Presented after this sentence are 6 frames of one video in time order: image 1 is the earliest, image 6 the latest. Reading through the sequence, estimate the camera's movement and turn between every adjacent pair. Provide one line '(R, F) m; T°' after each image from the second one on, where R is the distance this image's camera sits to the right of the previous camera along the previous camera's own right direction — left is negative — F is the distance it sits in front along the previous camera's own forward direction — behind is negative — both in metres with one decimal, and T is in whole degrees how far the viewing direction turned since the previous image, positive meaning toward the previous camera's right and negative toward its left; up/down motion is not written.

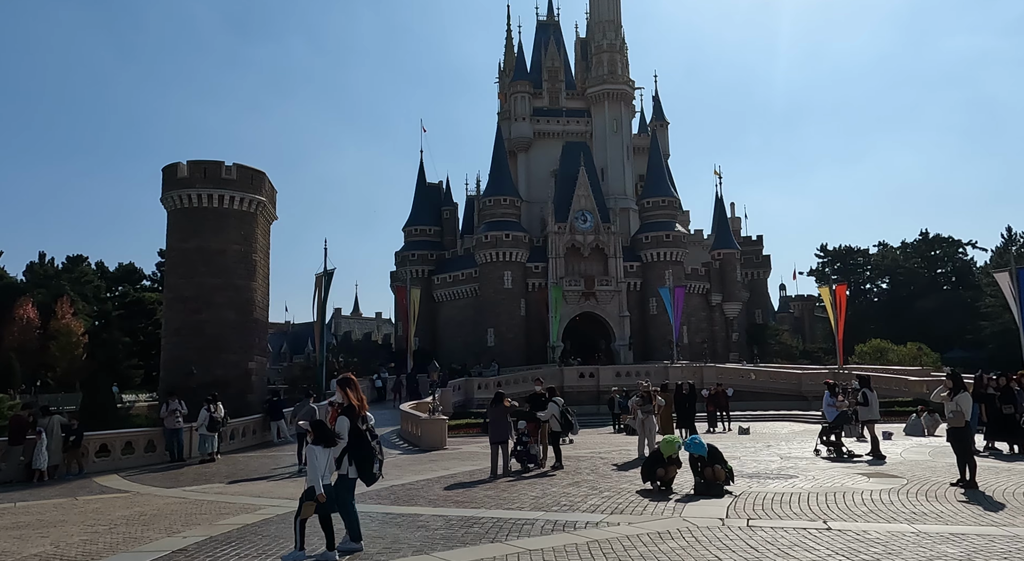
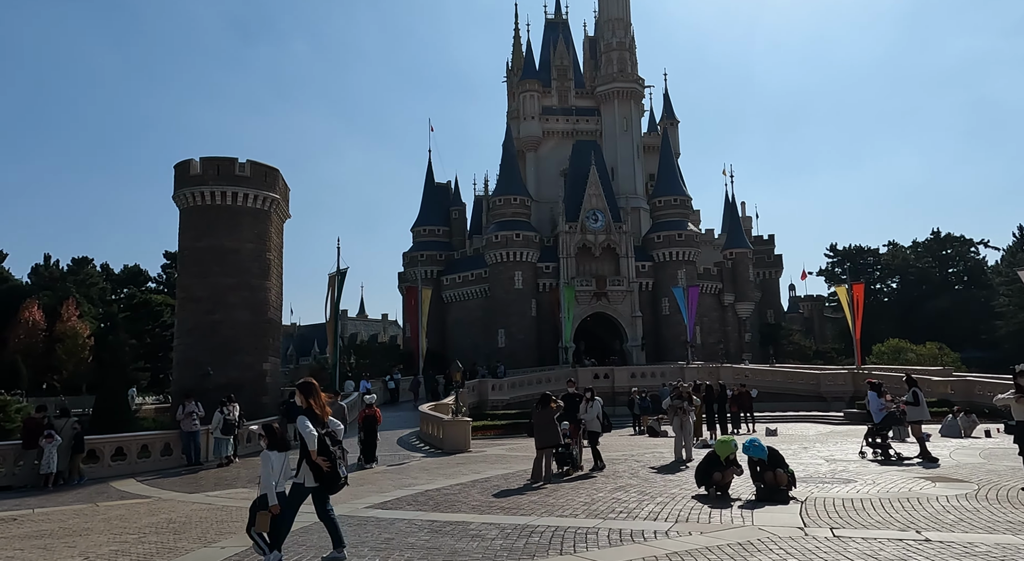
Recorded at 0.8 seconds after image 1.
(-0.6, +0.6) m; 0°
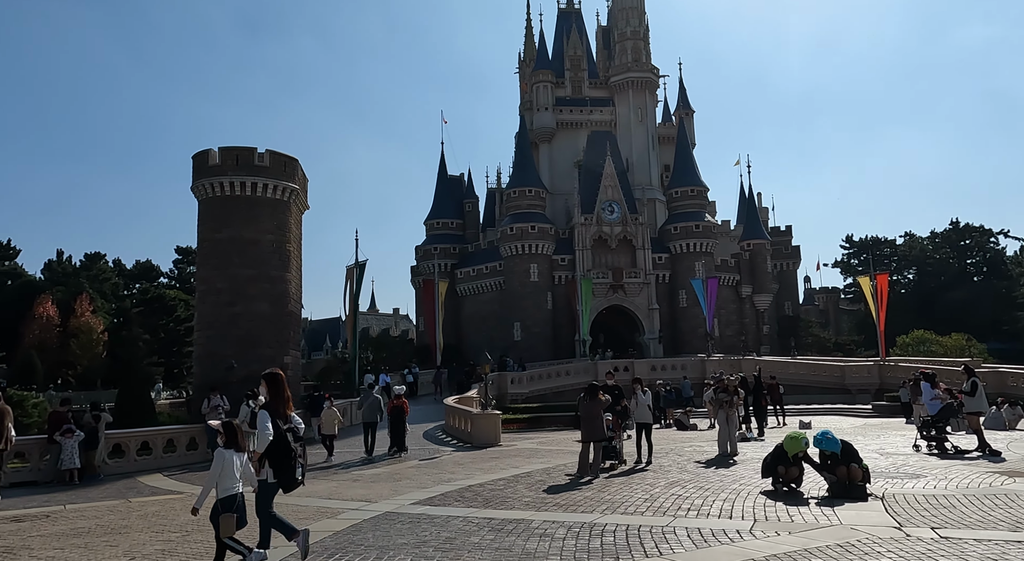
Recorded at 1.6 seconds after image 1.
(-0.6, +0.5) m; -1°
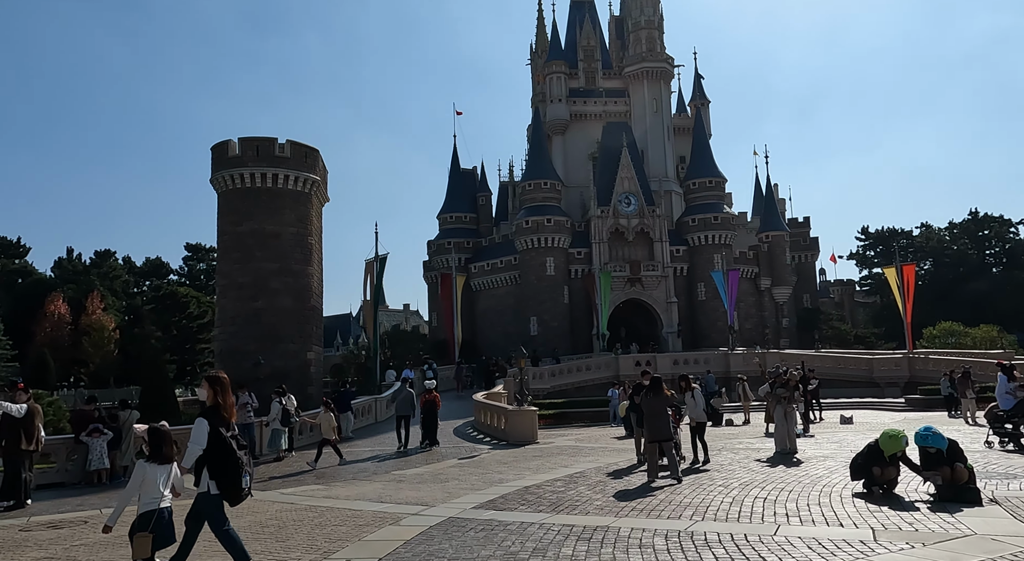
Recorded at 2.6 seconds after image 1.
(-0.8, +0.7) m; 0°
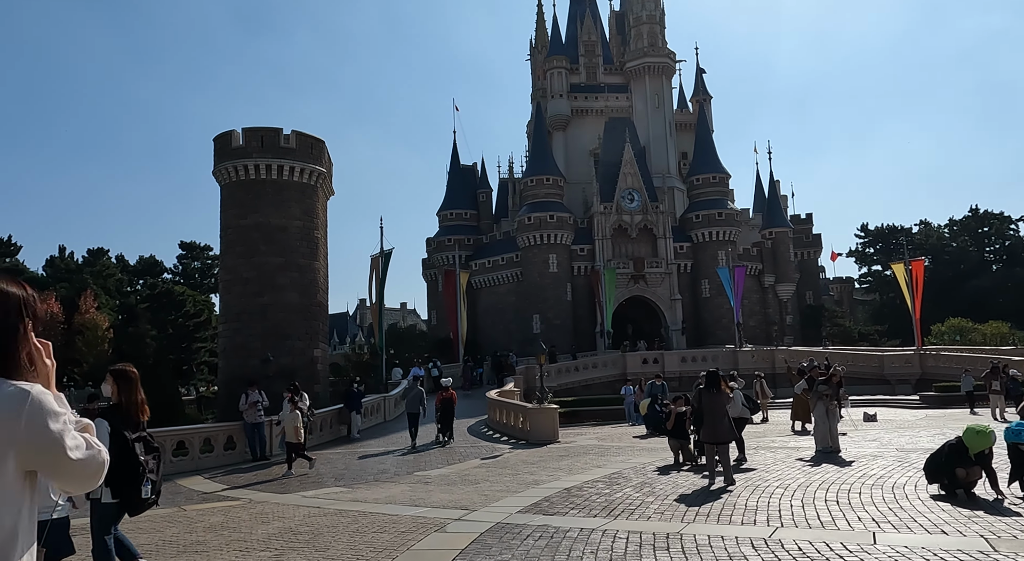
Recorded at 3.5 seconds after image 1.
(-0.6, +0.7) m; +1°
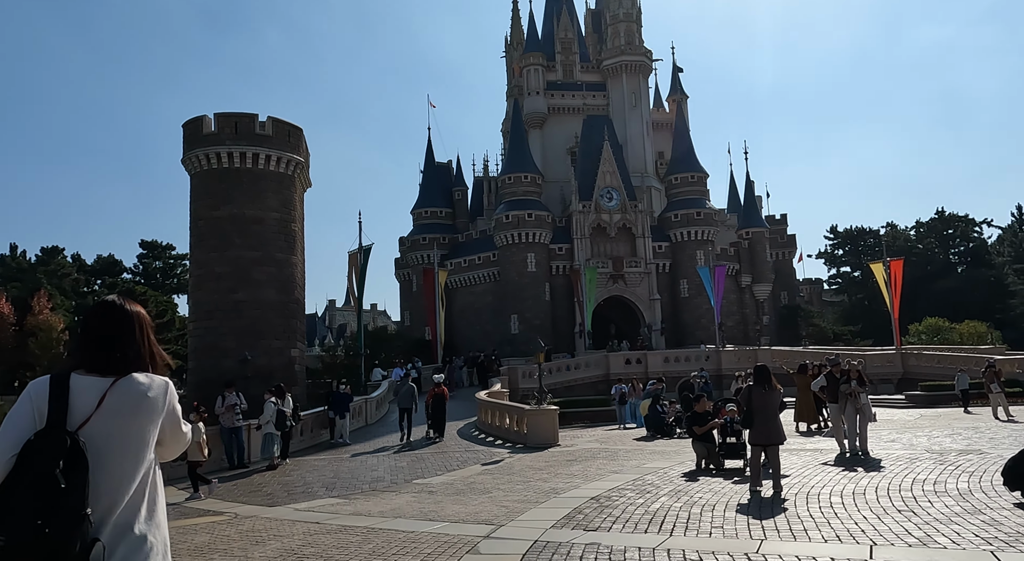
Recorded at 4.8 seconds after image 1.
(-0.7, +1.1) m; +3°
